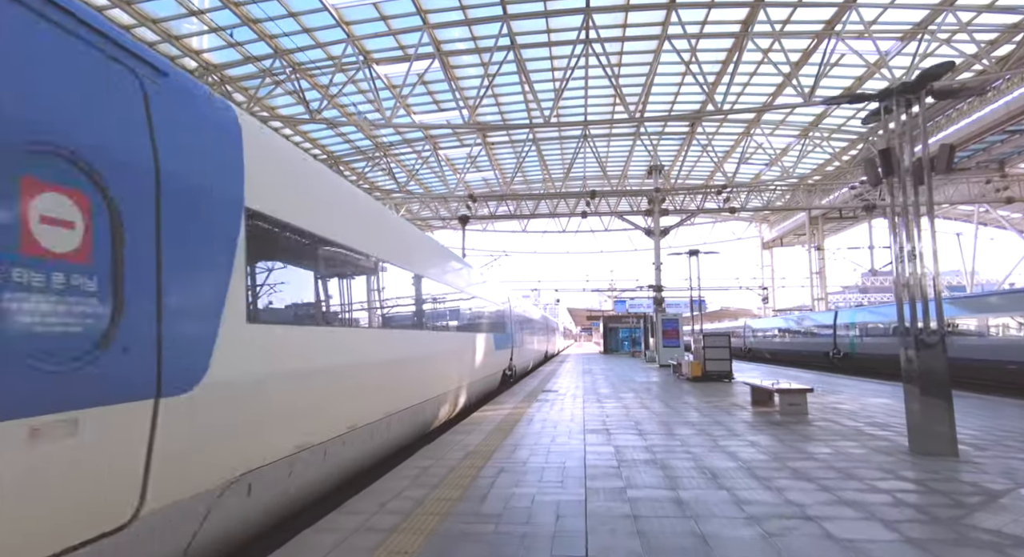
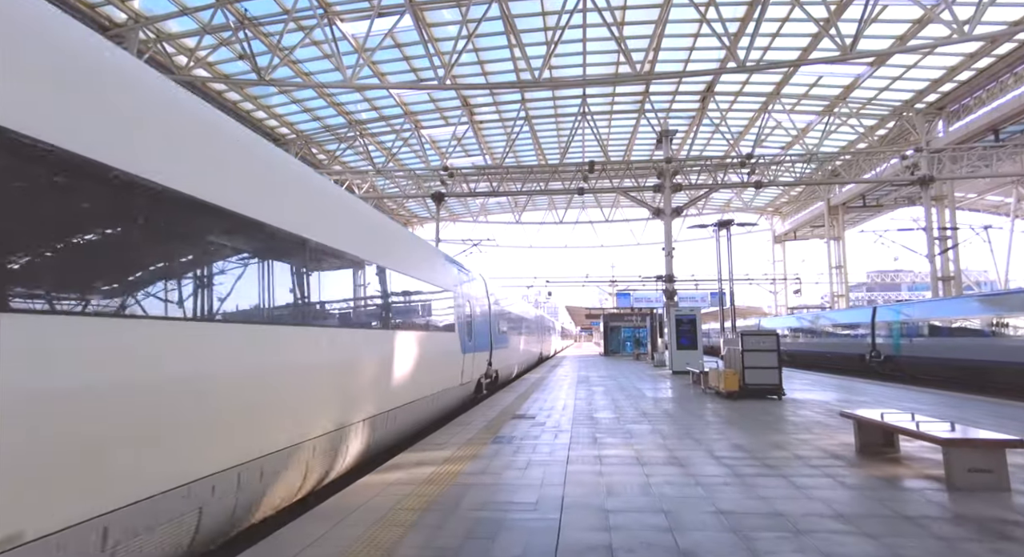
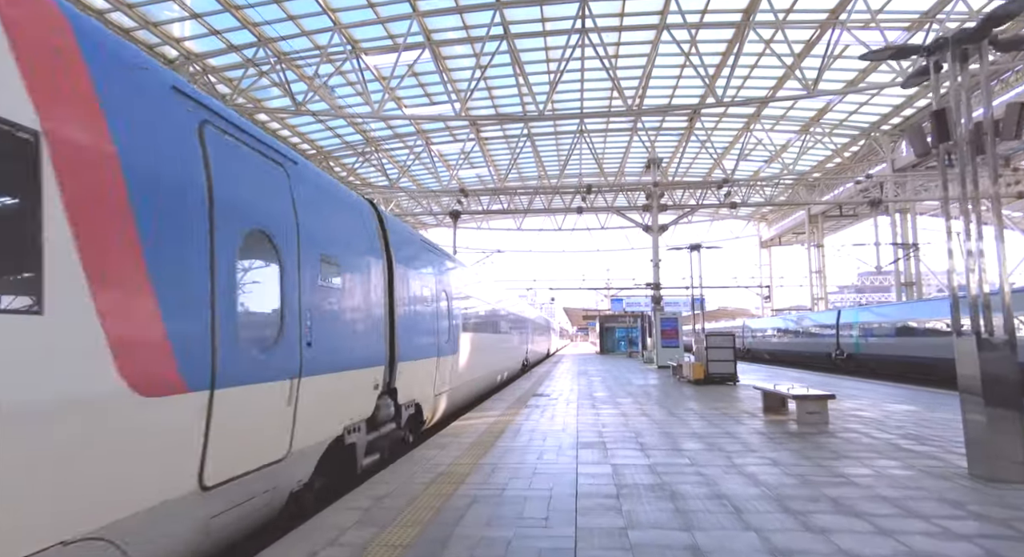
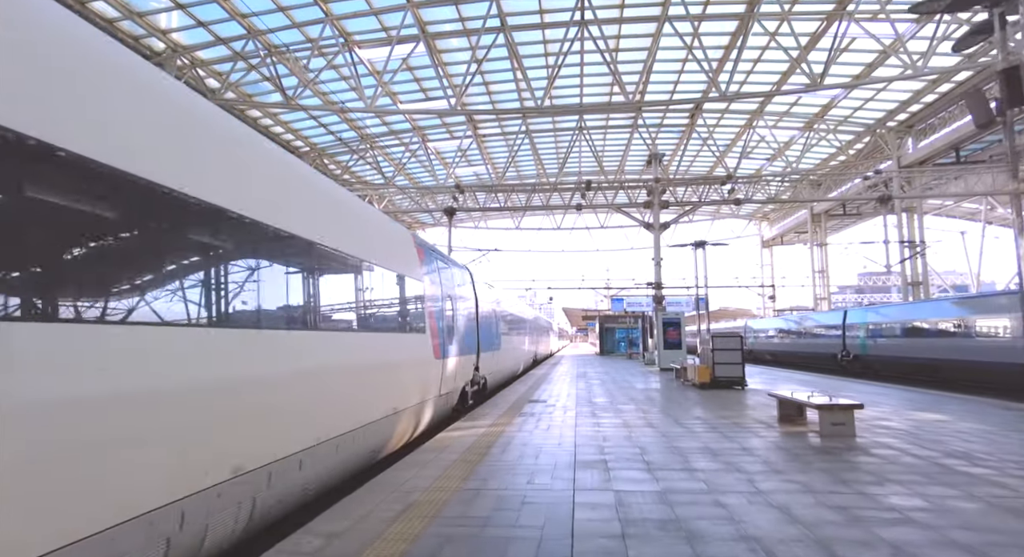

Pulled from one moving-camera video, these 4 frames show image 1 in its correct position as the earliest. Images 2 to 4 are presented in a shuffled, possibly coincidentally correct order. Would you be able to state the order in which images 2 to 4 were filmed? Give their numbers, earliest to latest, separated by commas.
3, 4, 2
